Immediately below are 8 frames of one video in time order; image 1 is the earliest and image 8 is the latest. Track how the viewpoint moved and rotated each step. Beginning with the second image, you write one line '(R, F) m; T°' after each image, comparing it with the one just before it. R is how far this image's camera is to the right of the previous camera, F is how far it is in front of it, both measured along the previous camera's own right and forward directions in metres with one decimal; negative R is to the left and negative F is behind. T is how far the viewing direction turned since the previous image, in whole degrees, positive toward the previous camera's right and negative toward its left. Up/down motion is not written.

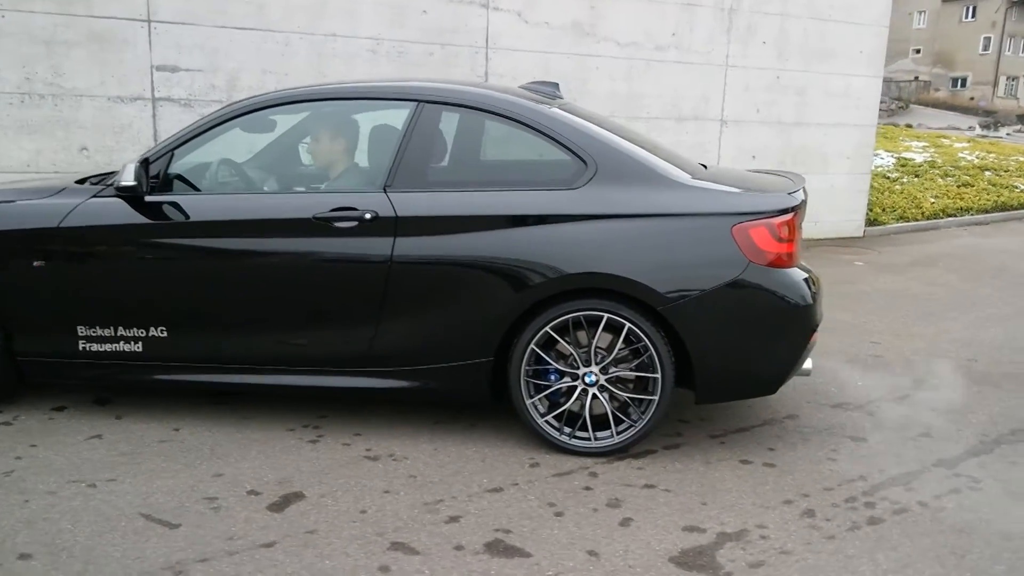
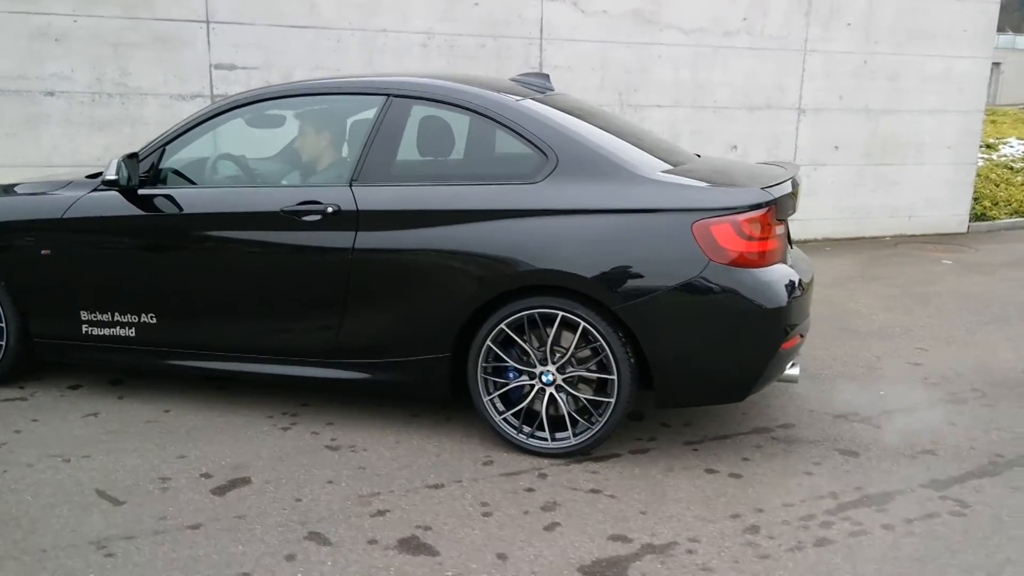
(+0.7, +0.1) m; -9°
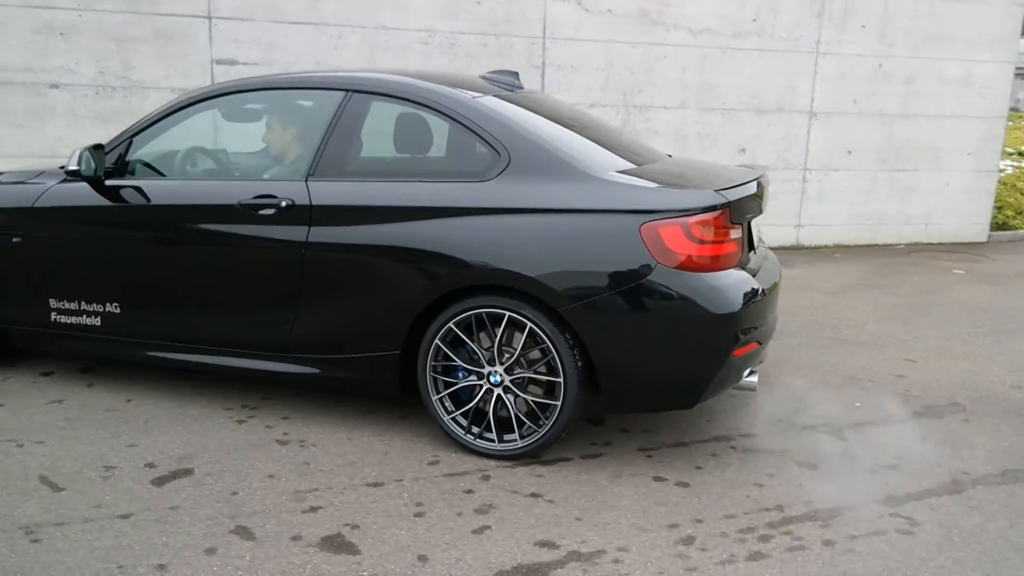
(+0.3, 0.0) m; -2°
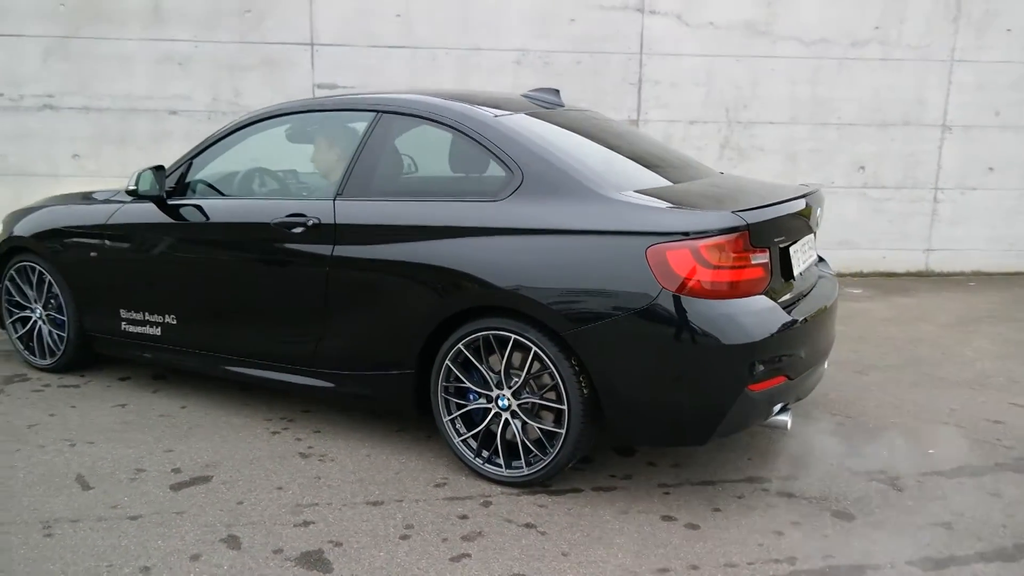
(+0.5, +0.1) m; -11°
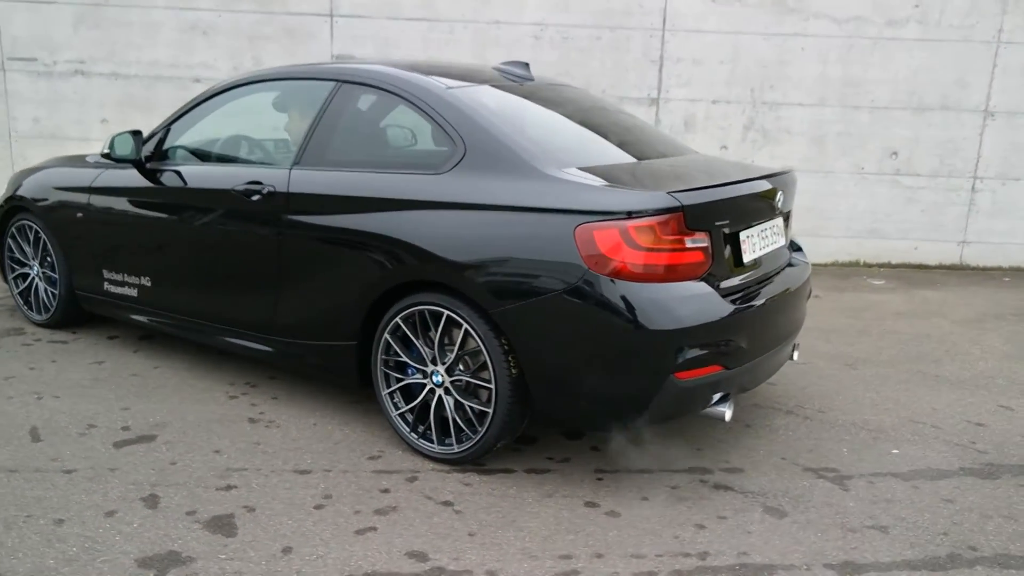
(+0.5, +0.1) m; -5°
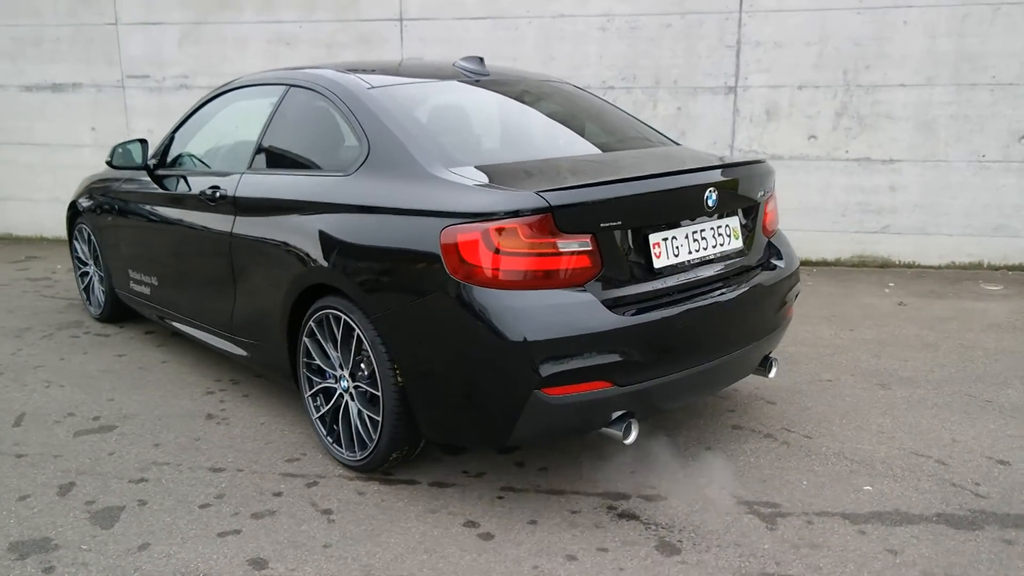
(+1.0, +0.3) m; -13°
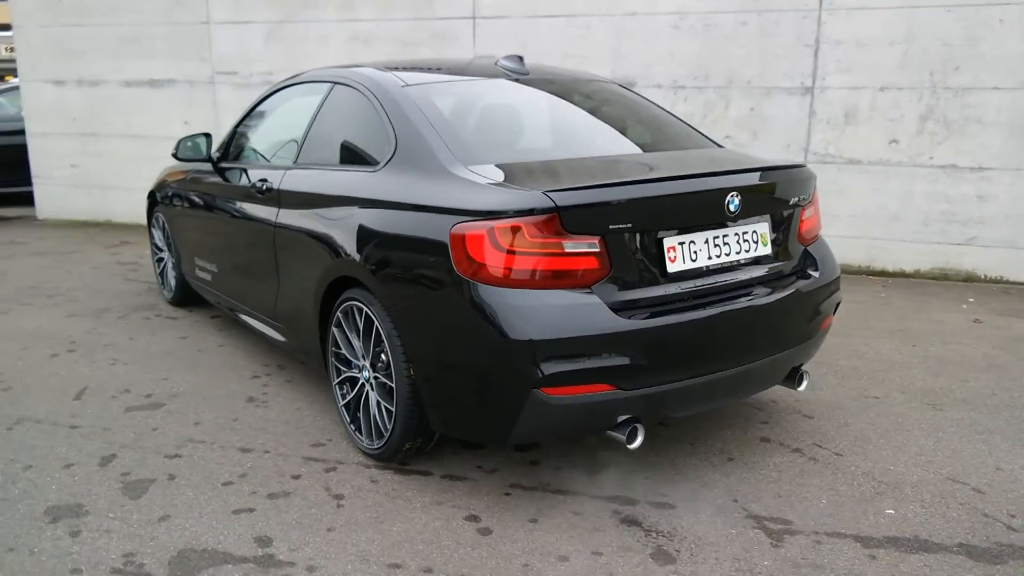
(+0.3, 0.0) m; -7°
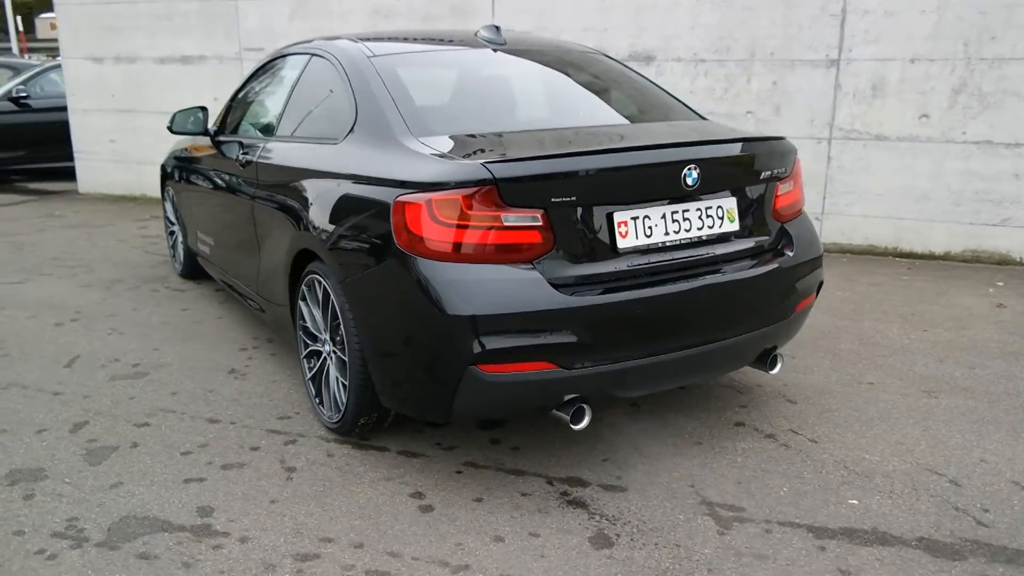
(+0.4, +0.1) m; -4°
